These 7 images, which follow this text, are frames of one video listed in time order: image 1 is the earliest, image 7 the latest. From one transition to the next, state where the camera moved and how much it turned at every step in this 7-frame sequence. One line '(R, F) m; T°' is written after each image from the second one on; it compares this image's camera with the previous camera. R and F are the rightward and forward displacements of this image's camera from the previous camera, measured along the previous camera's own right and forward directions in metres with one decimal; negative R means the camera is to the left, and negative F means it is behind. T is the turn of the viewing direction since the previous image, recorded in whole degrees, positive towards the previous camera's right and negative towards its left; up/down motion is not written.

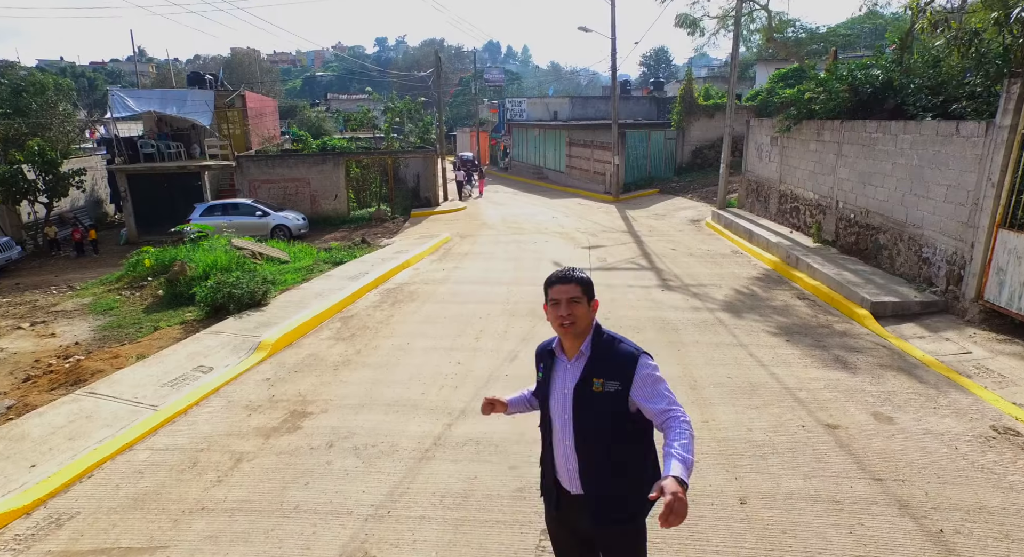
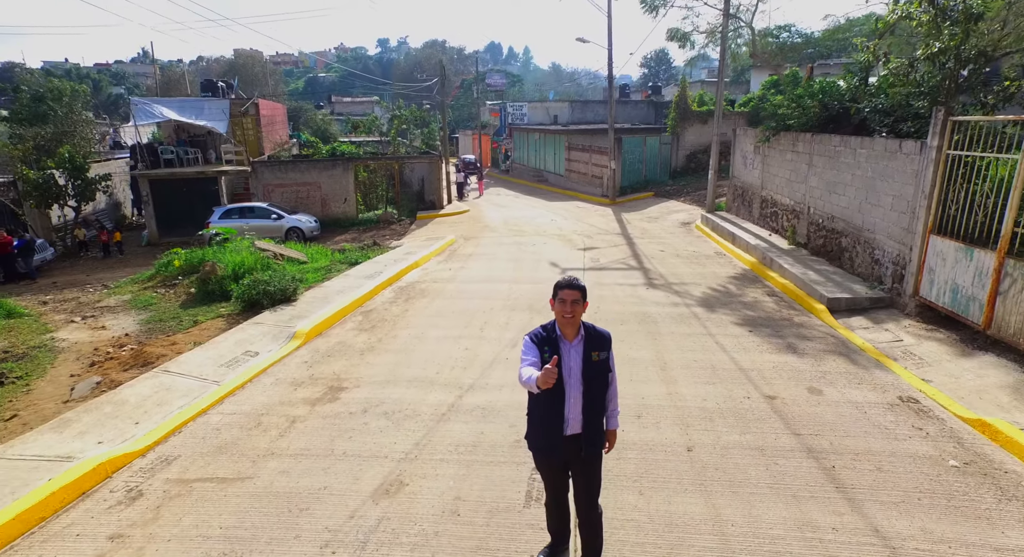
(0.0, -1.0) m; 0°
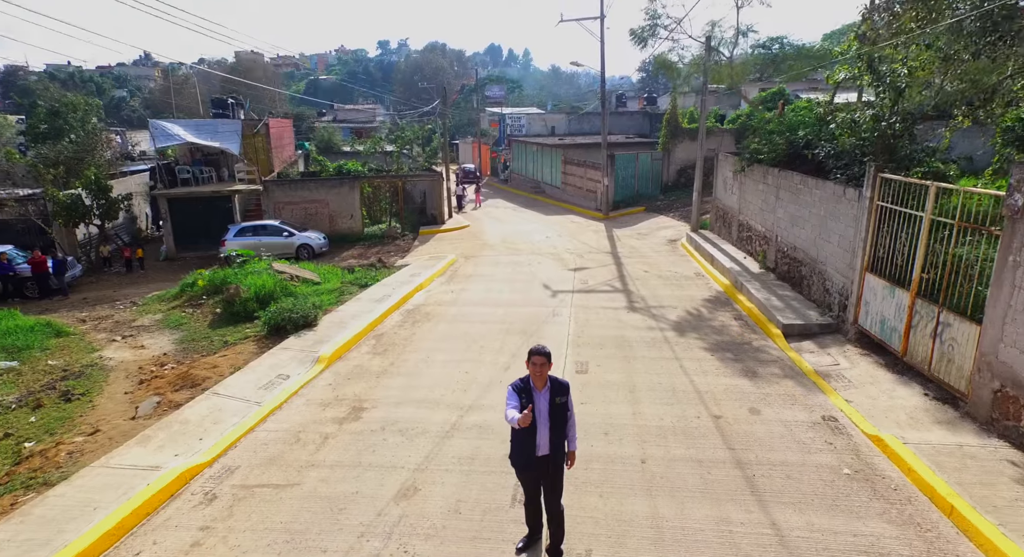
(+0.1, -1.1) m; 0°
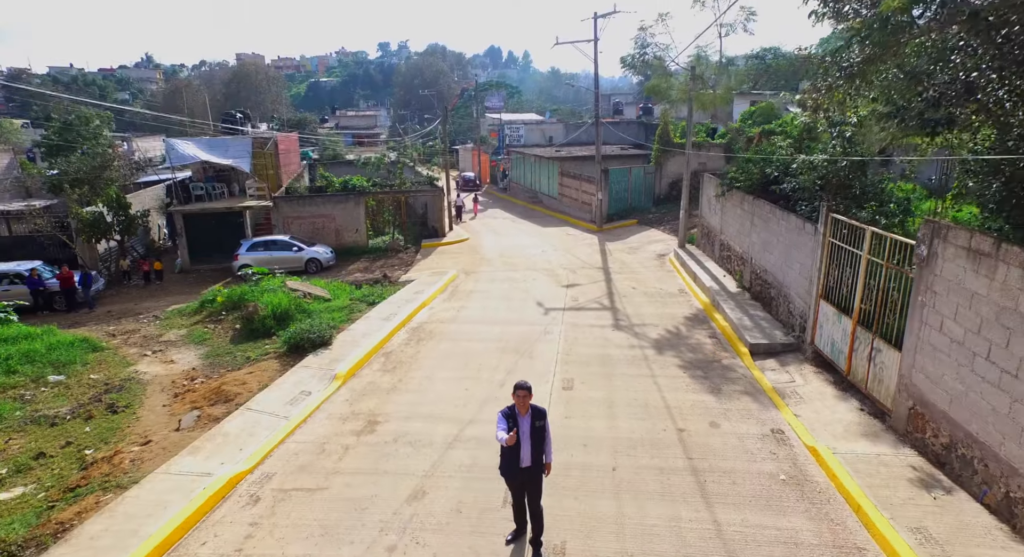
(+0.1, -1.1) m; 0°
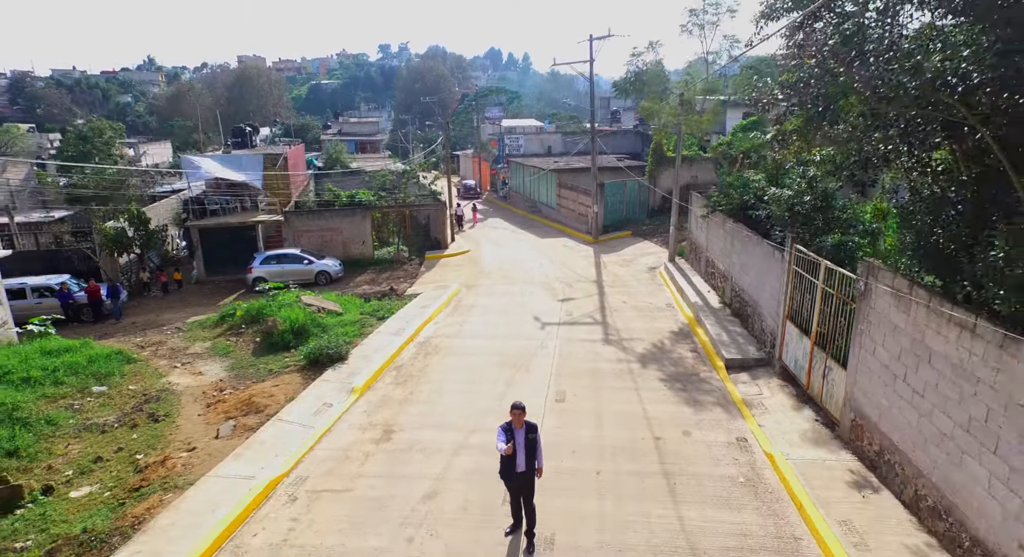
(0.0, -1.1) m; 0°
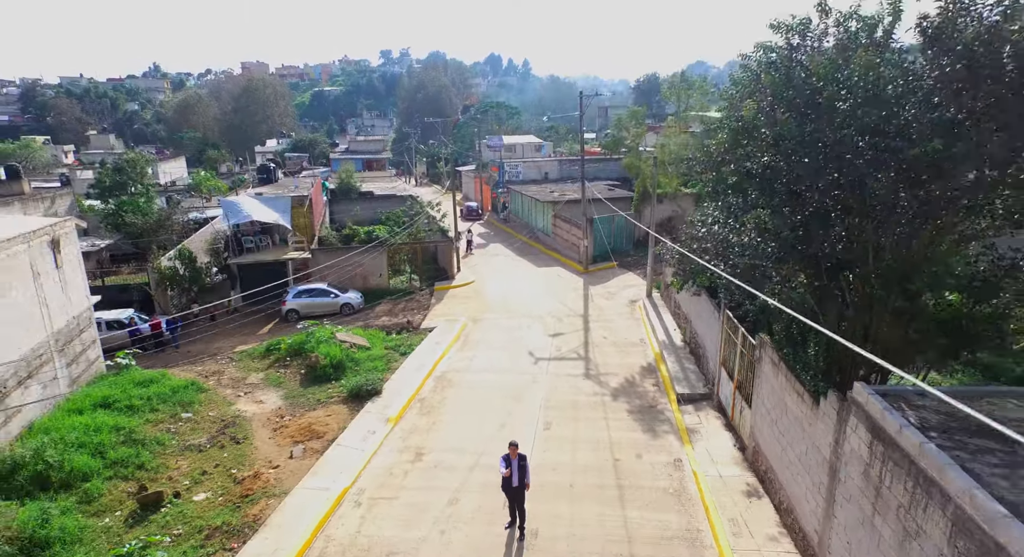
(0.0, -3.2) m; 0°
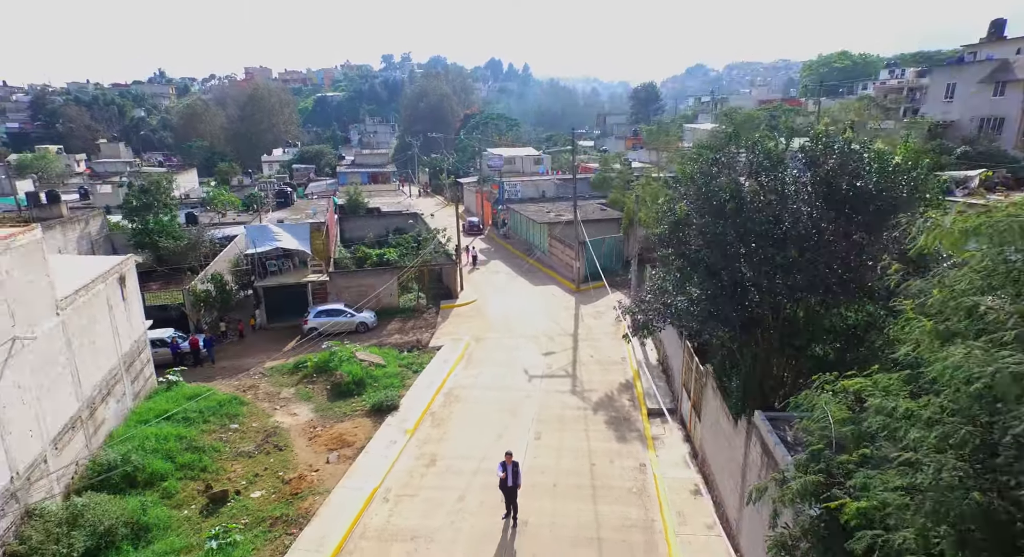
(+0.1, -2.7) m; 0°
